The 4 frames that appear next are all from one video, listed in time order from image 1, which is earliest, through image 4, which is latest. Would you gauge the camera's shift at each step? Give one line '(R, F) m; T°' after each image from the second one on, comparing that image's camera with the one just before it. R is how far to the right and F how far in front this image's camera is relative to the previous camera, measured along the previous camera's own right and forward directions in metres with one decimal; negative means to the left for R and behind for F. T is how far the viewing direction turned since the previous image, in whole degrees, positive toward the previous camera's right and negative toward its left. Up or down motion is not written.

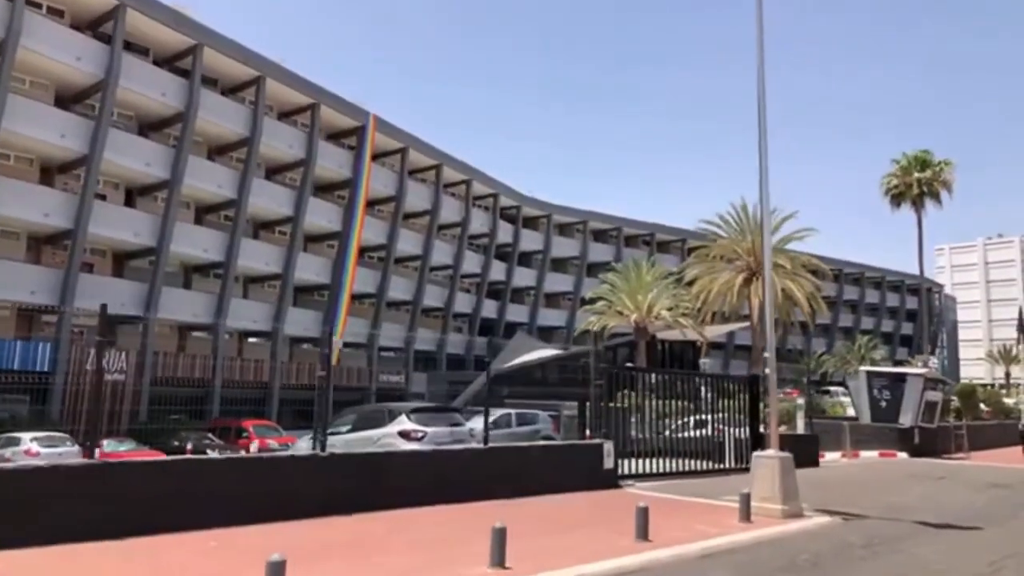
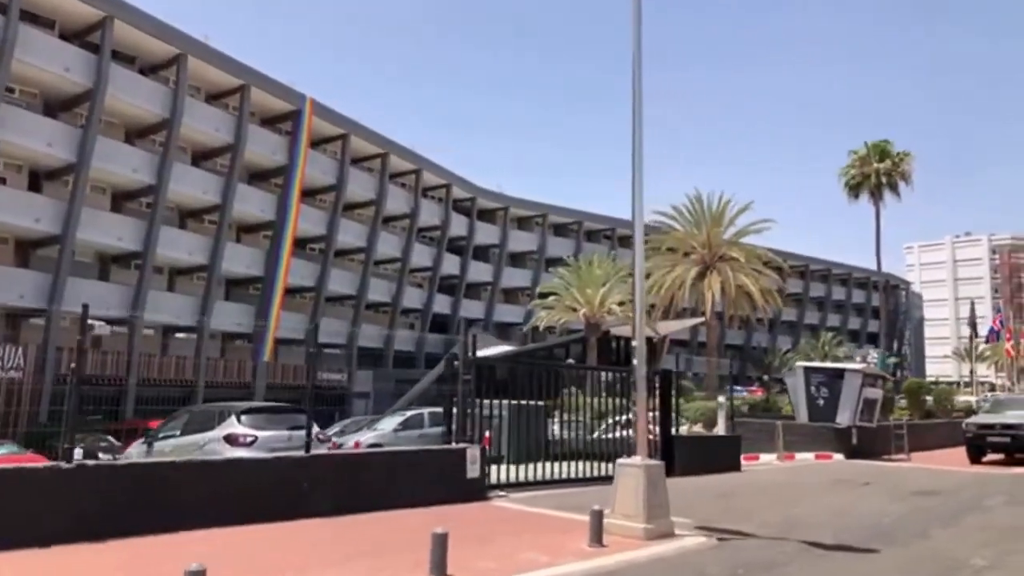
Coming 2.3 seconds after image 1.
(+2.3, +2.1) m; +2°
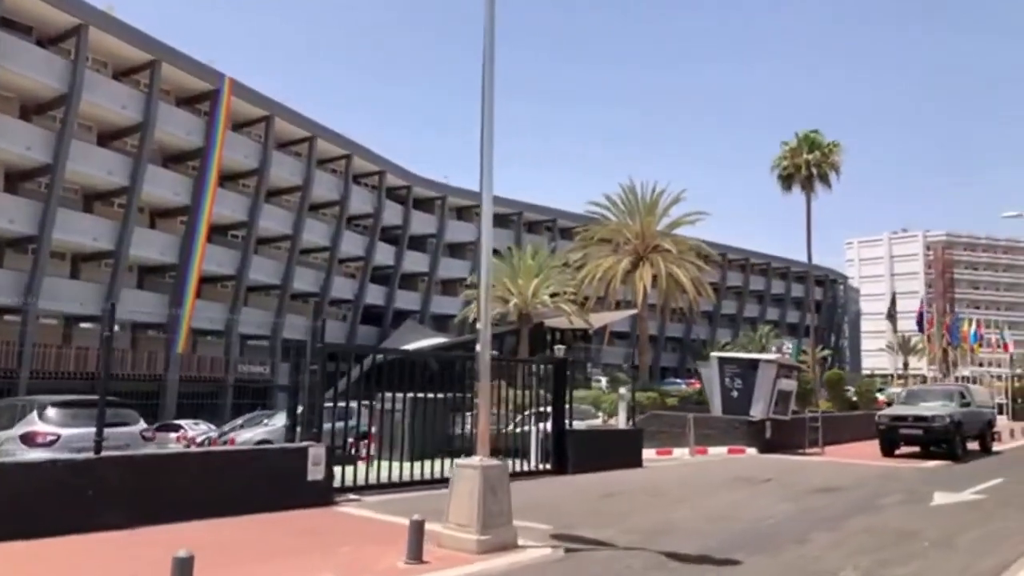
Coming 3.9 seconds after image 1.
(+1.6, +1.4) m; +3°
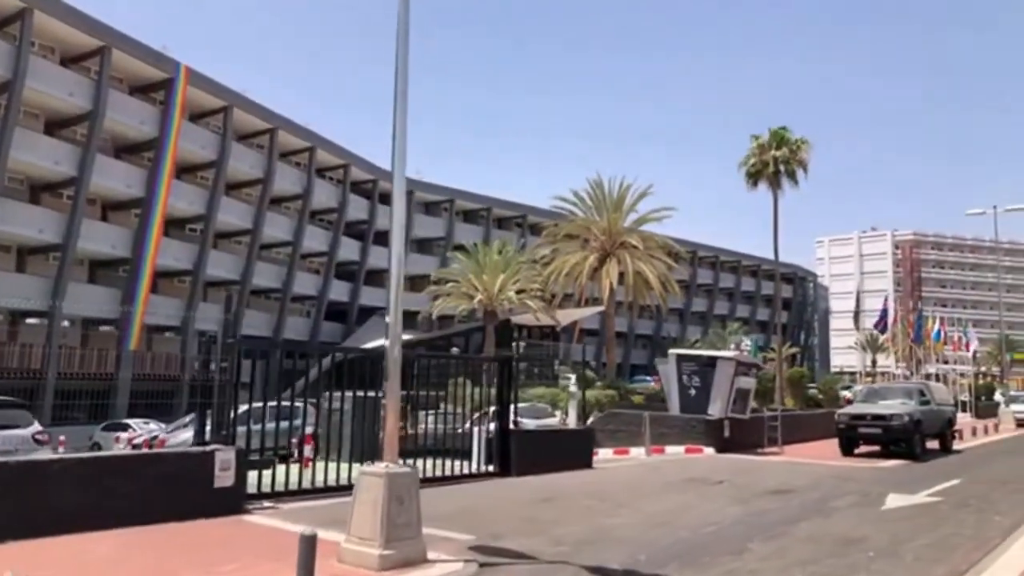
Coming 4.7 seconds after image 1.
(+0.7, +0.8) m; +2°
